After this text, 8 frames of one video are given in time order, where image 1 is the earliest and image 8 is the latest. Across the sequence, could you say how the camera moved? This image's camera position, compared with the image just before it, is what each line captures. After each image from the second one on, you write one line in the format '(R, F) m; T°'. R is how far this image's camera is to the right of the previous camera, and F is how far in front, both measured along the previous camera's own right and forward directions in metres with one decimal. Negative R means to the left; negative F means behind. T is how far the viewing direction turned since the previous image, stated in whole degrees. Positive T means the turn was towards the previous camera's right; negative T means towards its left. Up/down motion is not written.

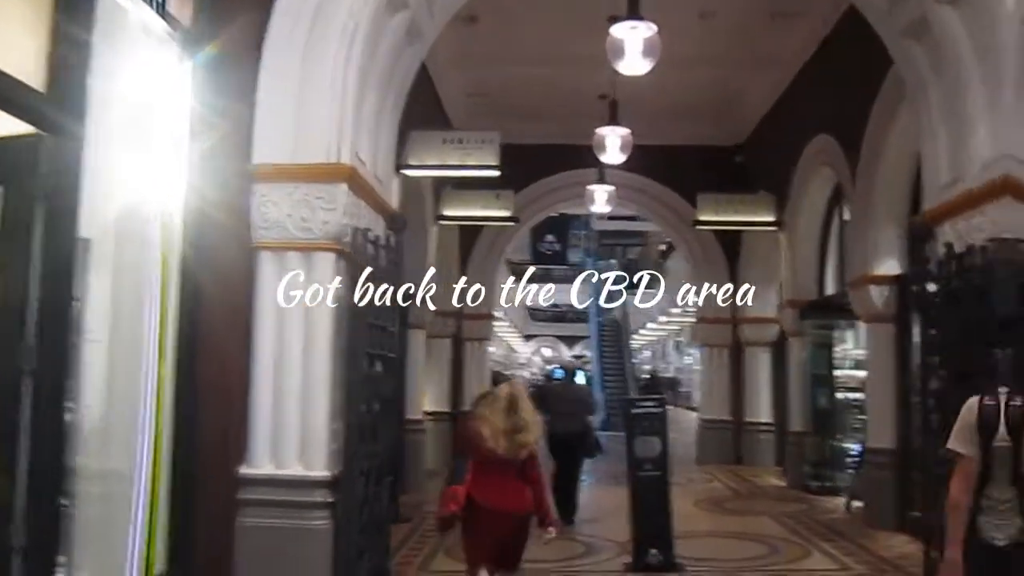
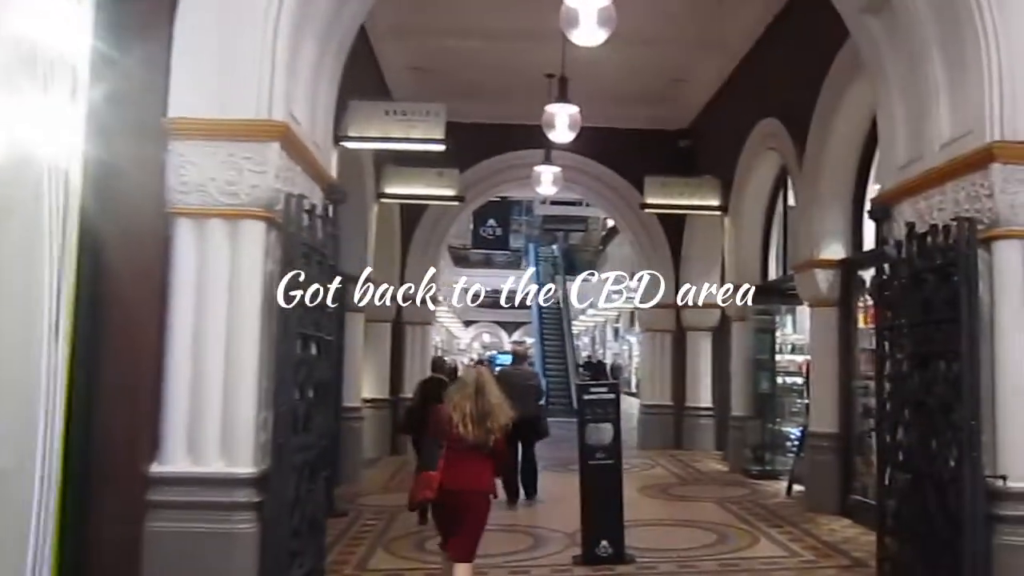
(0.0, +0.3) m; +3°
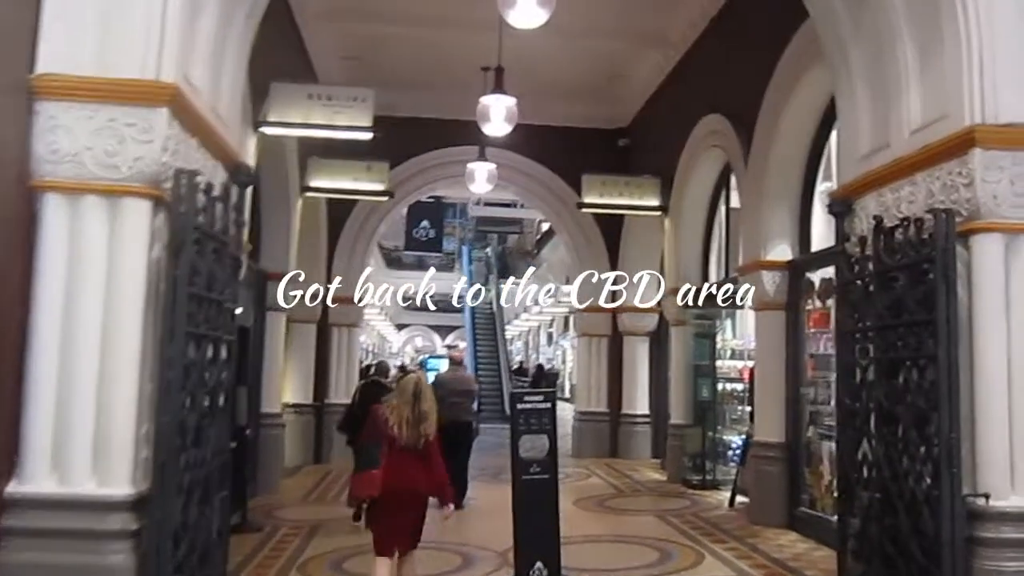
(0.0, +0.5) m; +4°
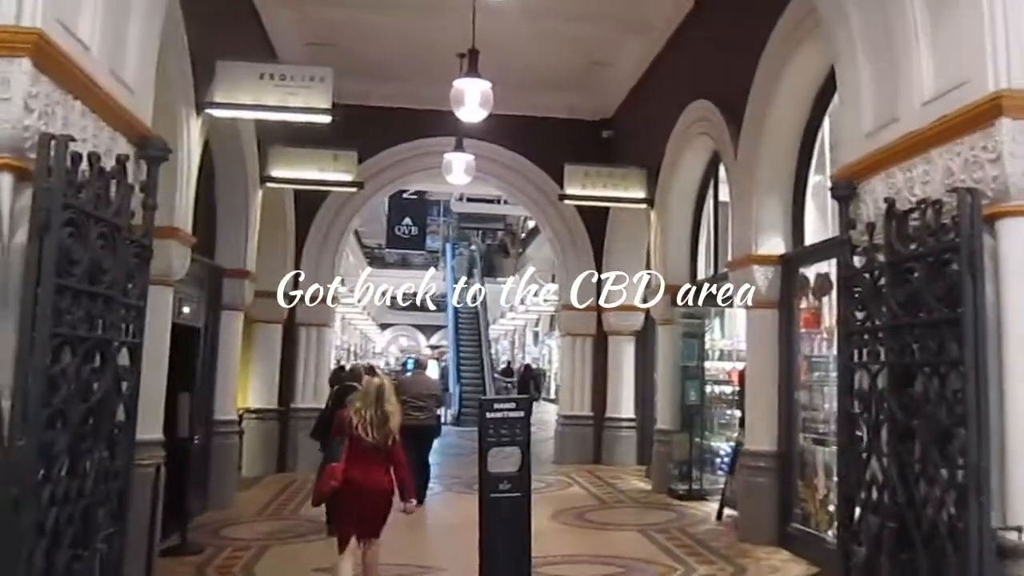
(+0.1, +0.7) m; +1°
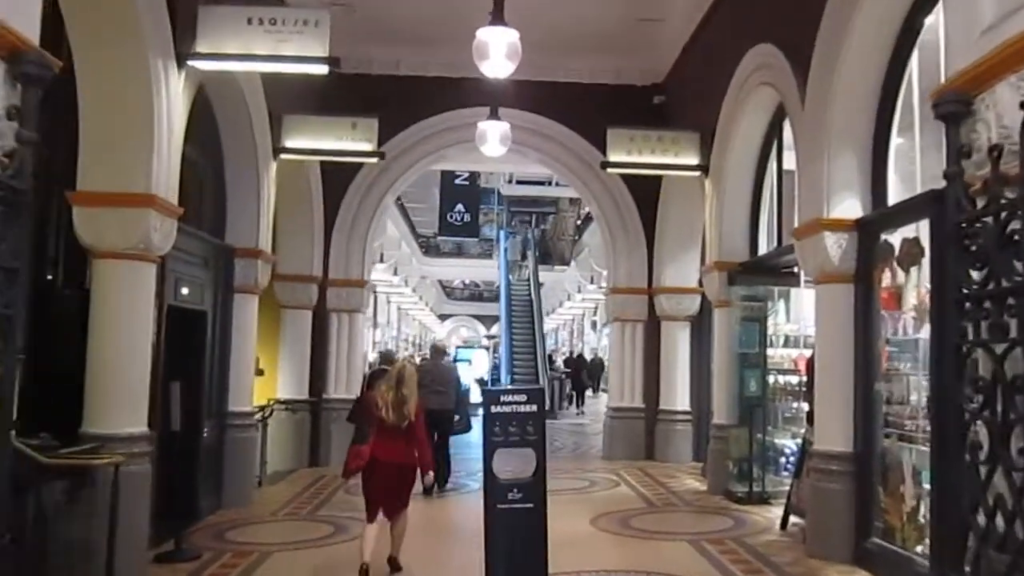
(+0.2, +1.1) m; -4°
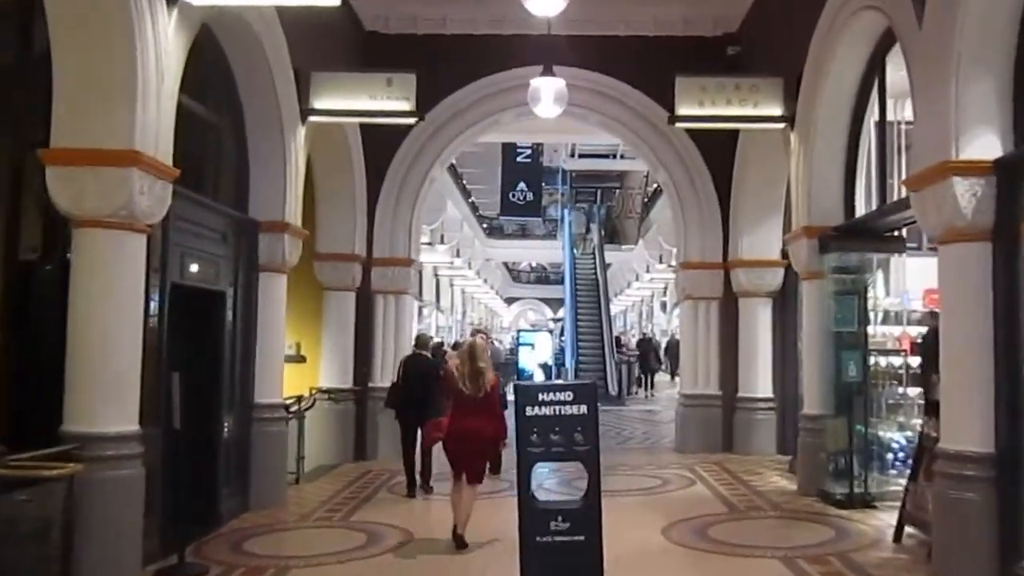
(+0.1, +1.2) m; -4°
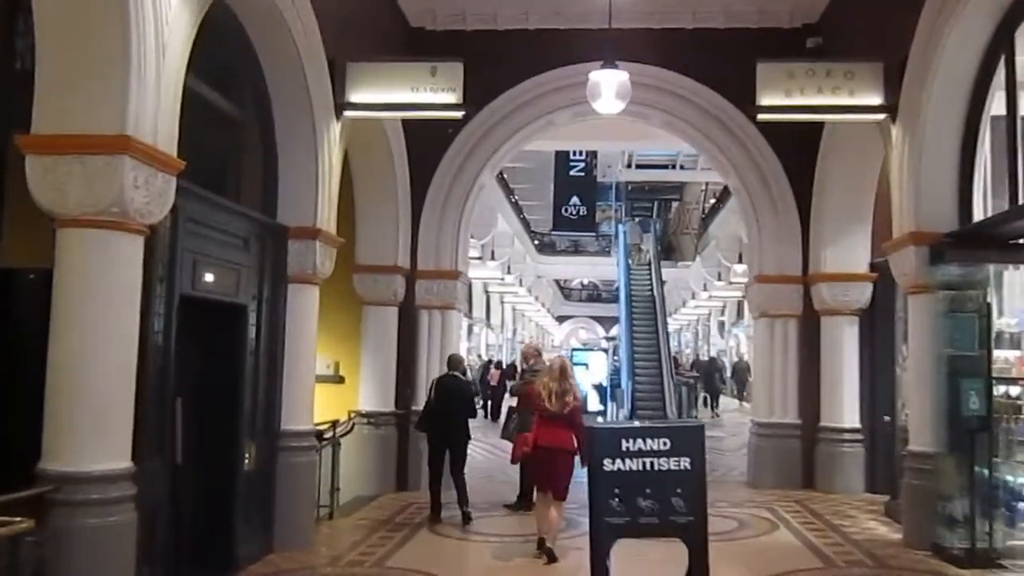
(-0.1, +1.0) m; -3°
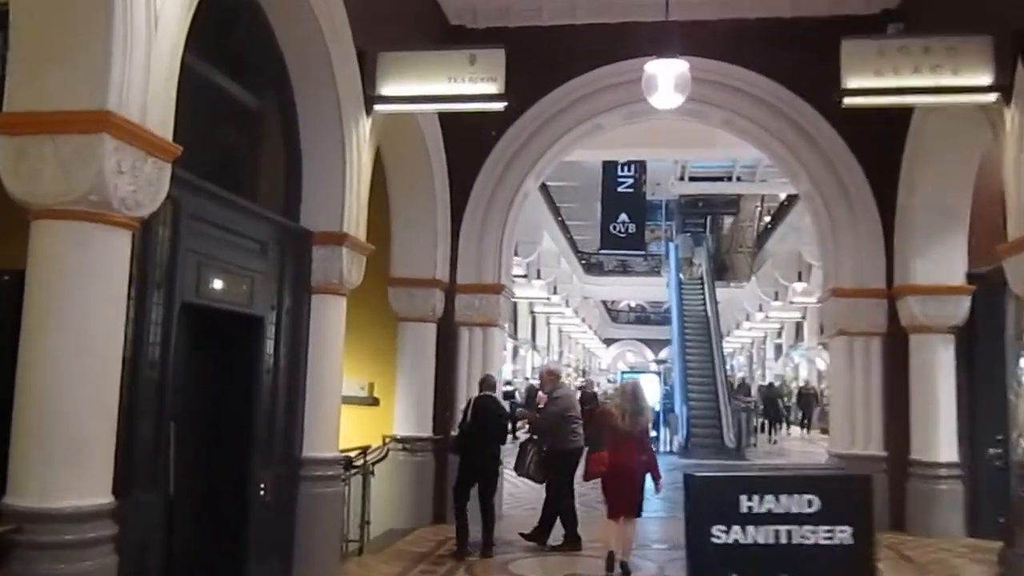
(0.0, +0.9) m; -3°
